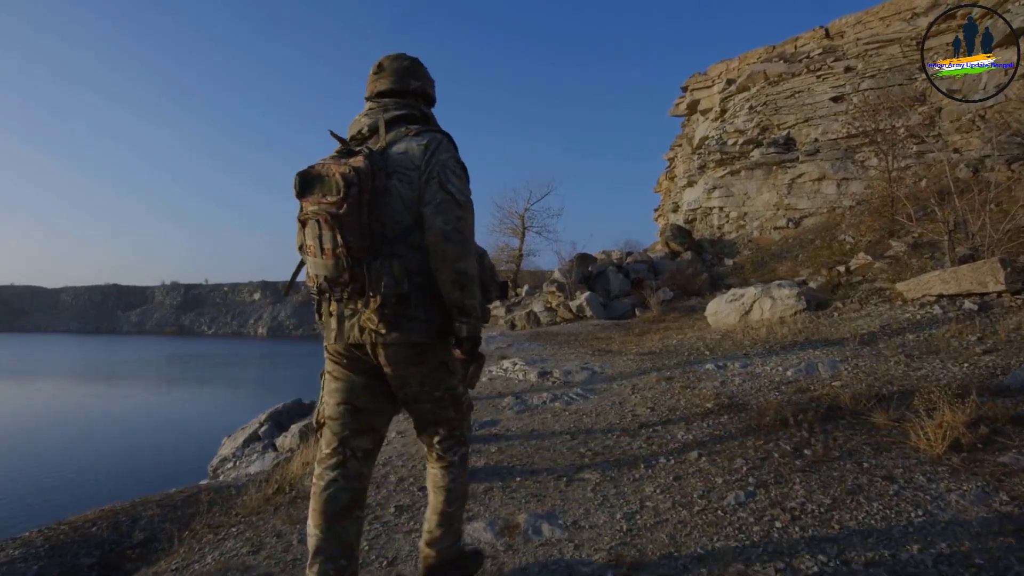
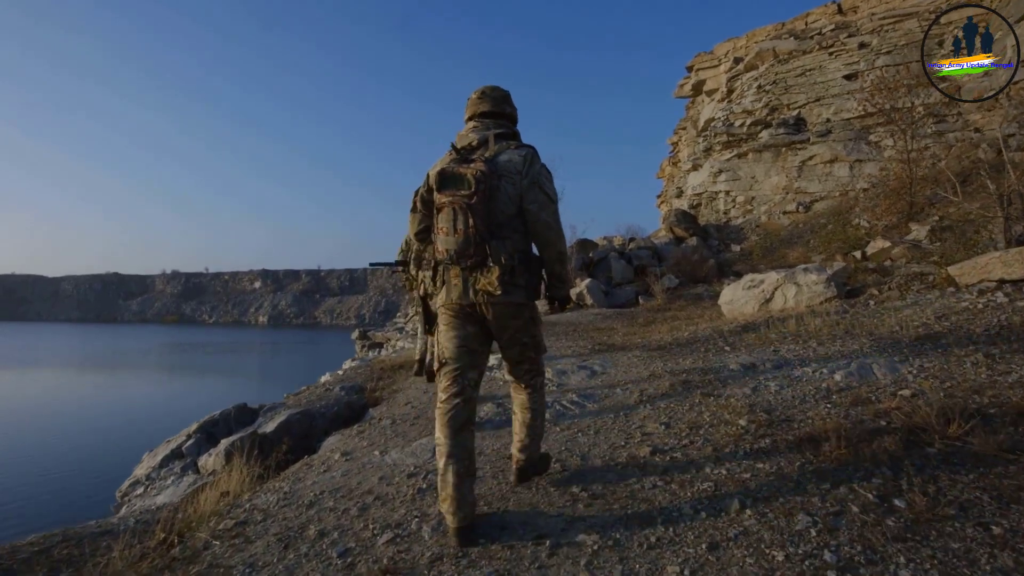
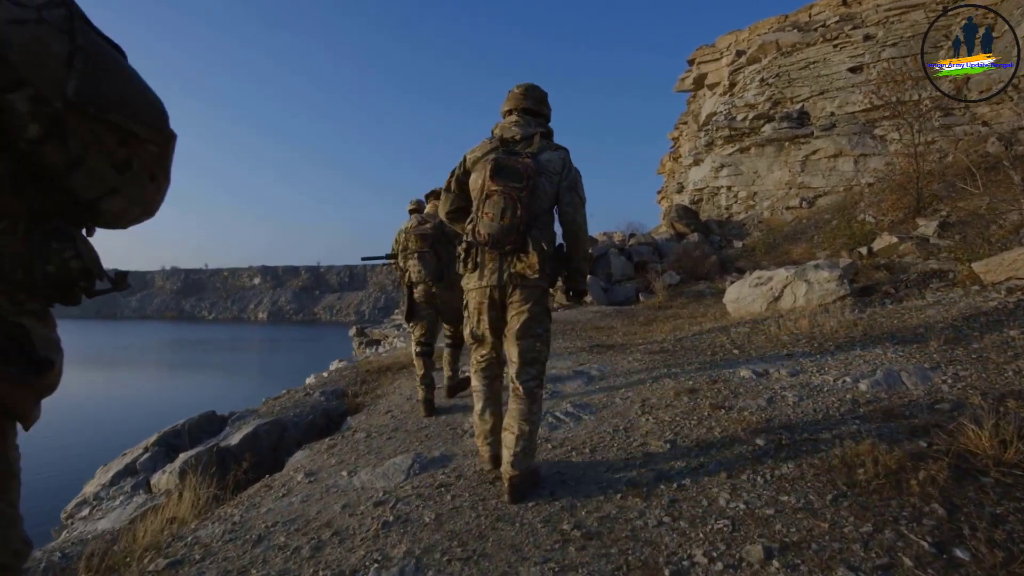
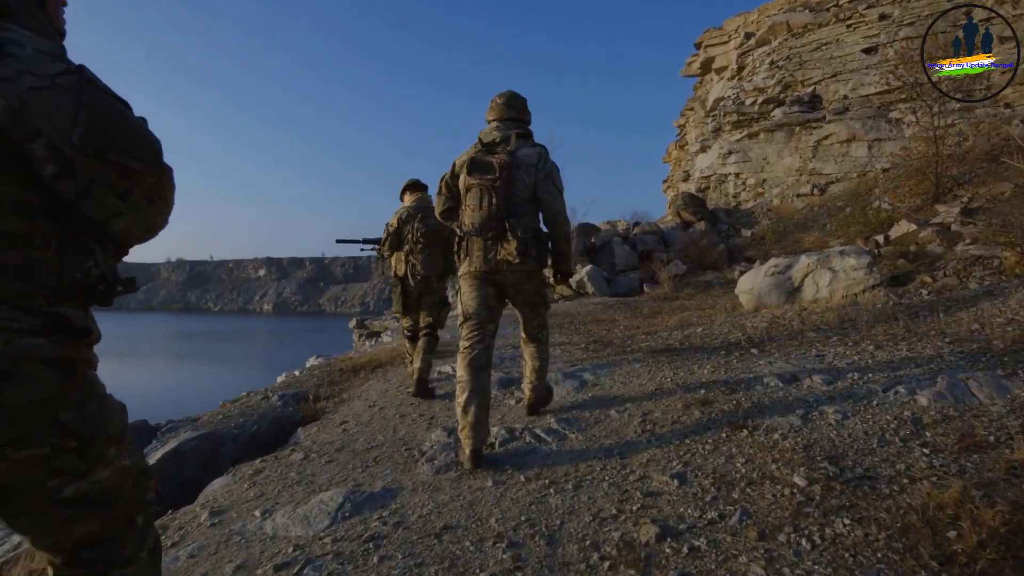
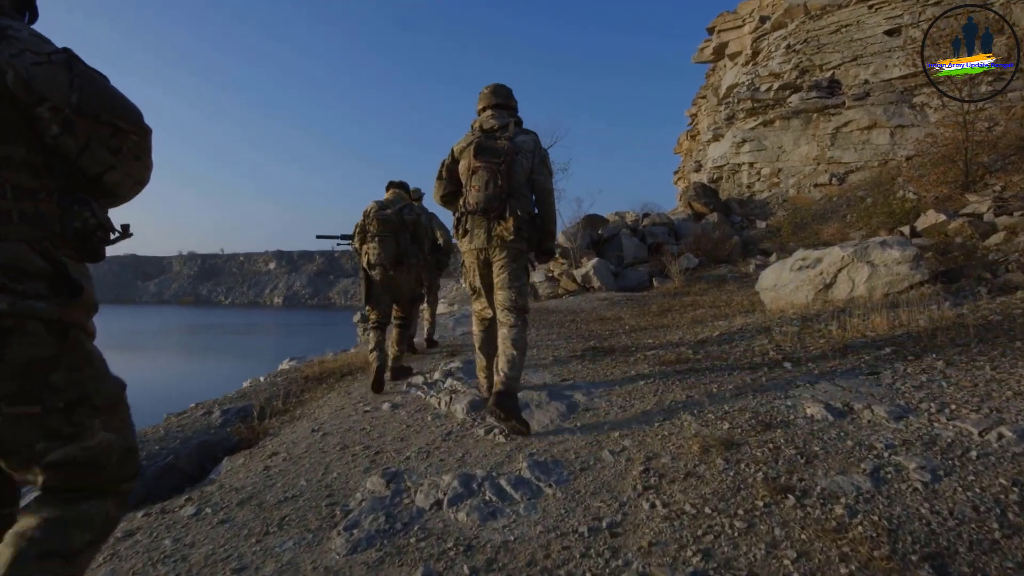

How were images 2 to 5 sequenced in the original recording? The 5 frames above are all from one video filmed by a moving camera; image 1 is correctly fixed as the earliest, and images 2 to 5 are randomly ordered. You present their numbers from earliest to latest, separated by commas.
2, 3, 4, 5
